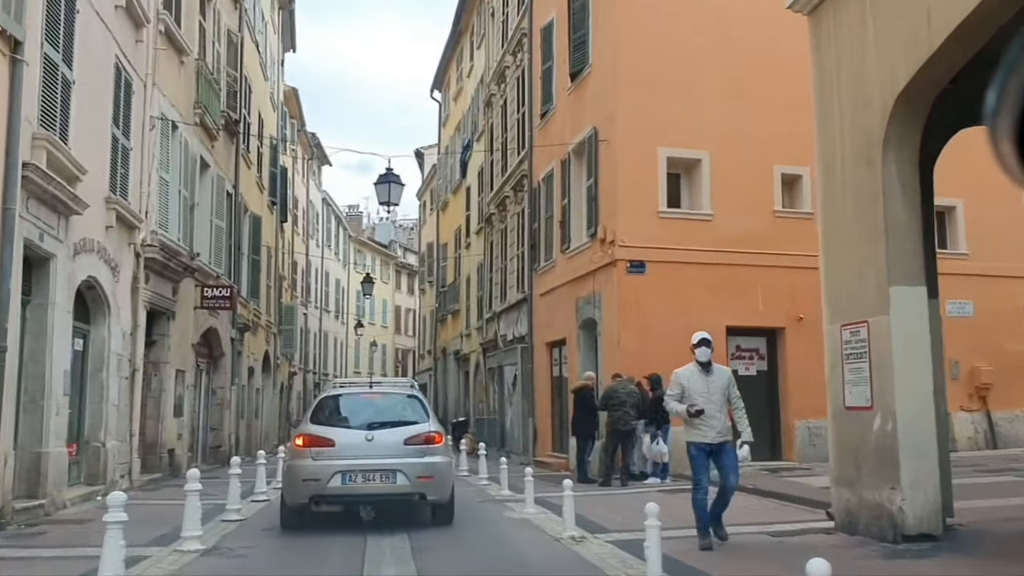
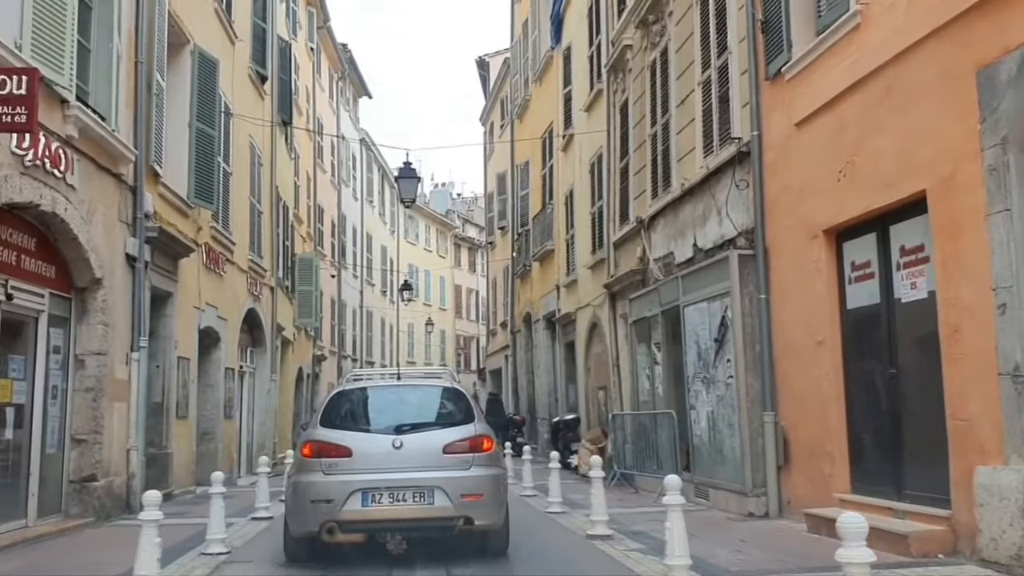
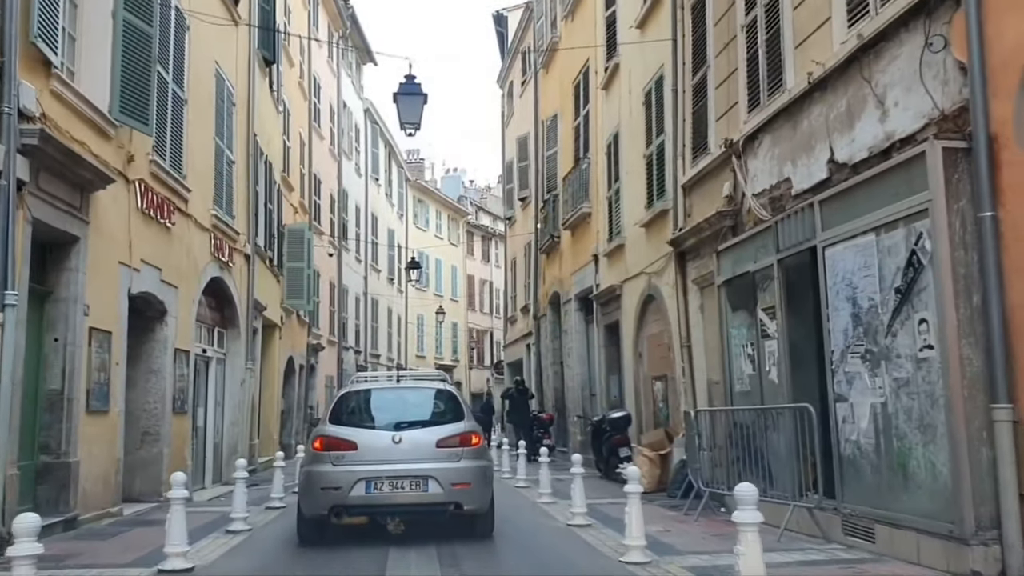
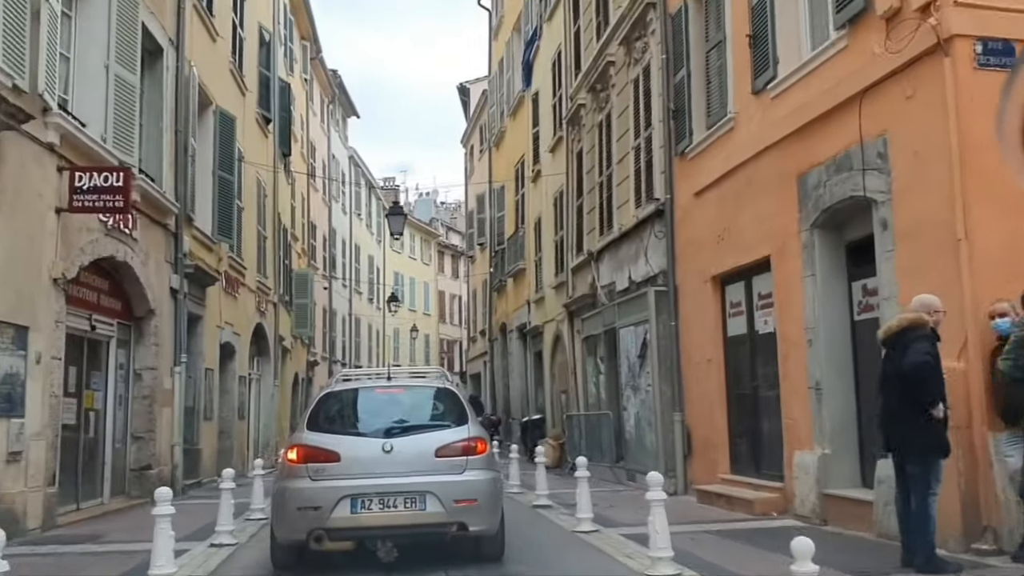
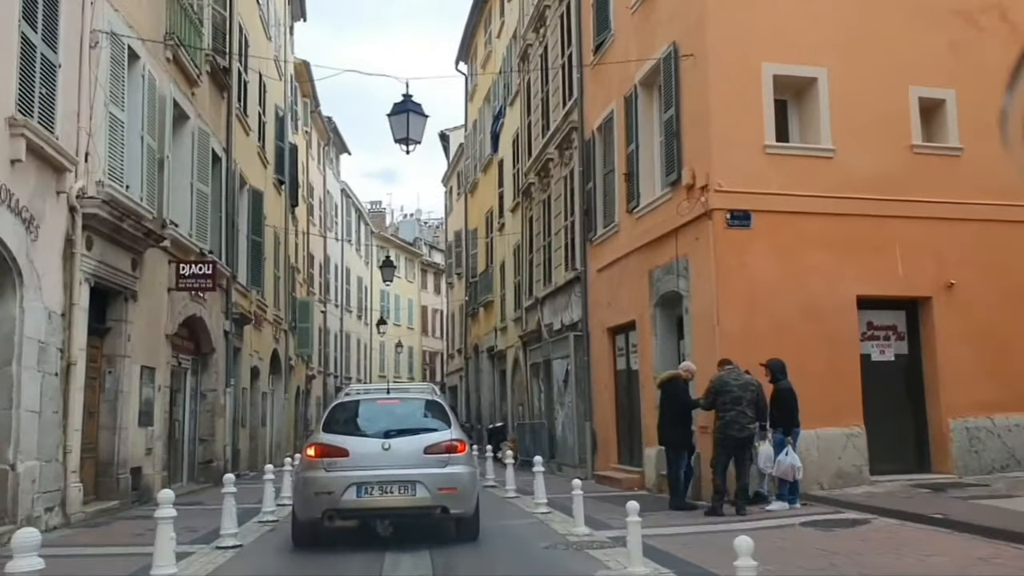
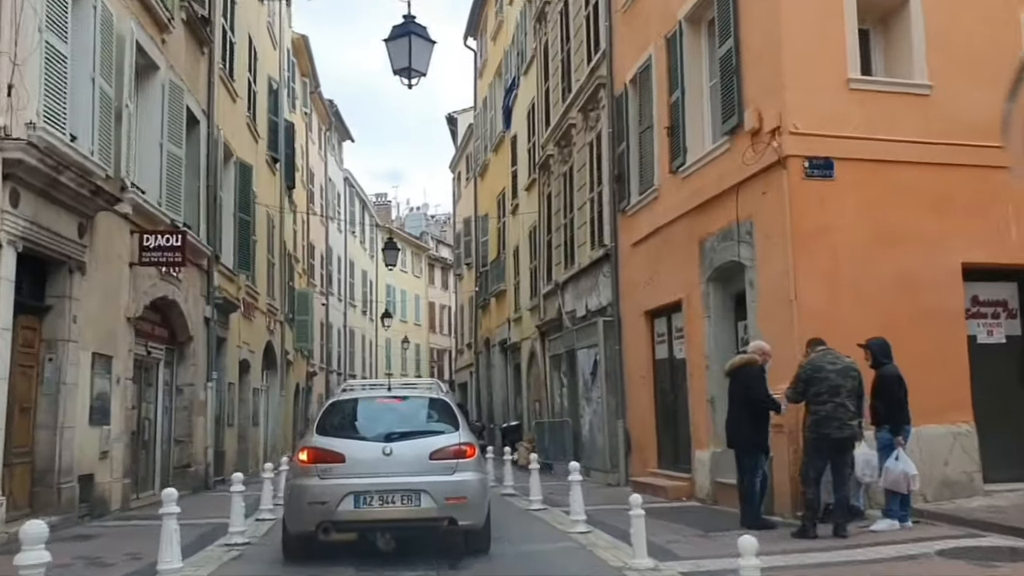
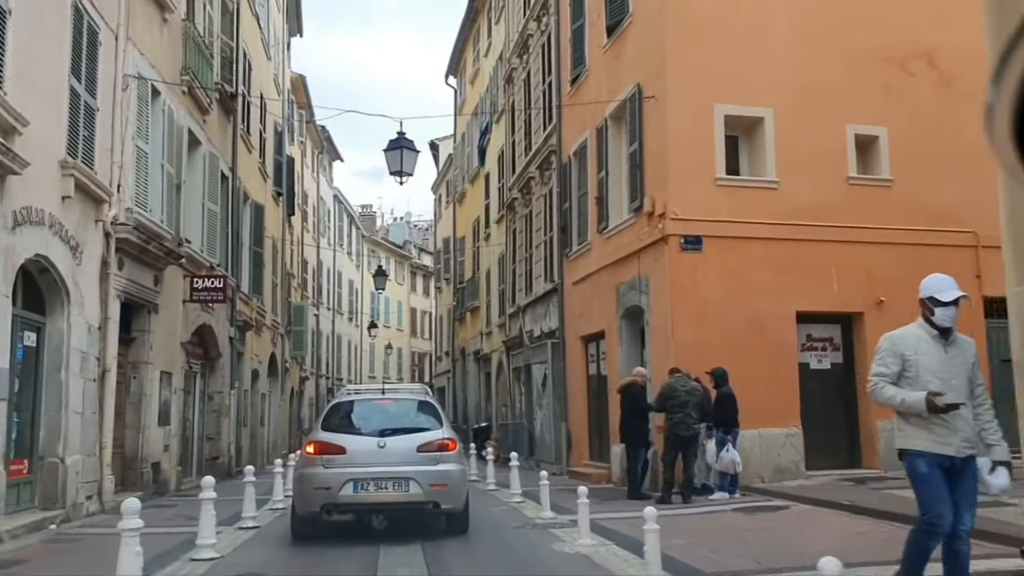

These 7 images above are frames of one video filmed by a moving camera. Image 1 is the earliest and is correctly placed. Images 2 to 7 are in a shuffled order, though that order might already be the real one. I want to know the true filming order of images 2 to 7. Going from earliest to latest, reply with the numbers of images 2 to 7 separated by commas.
7, 5, 6, 4, 2, 3
